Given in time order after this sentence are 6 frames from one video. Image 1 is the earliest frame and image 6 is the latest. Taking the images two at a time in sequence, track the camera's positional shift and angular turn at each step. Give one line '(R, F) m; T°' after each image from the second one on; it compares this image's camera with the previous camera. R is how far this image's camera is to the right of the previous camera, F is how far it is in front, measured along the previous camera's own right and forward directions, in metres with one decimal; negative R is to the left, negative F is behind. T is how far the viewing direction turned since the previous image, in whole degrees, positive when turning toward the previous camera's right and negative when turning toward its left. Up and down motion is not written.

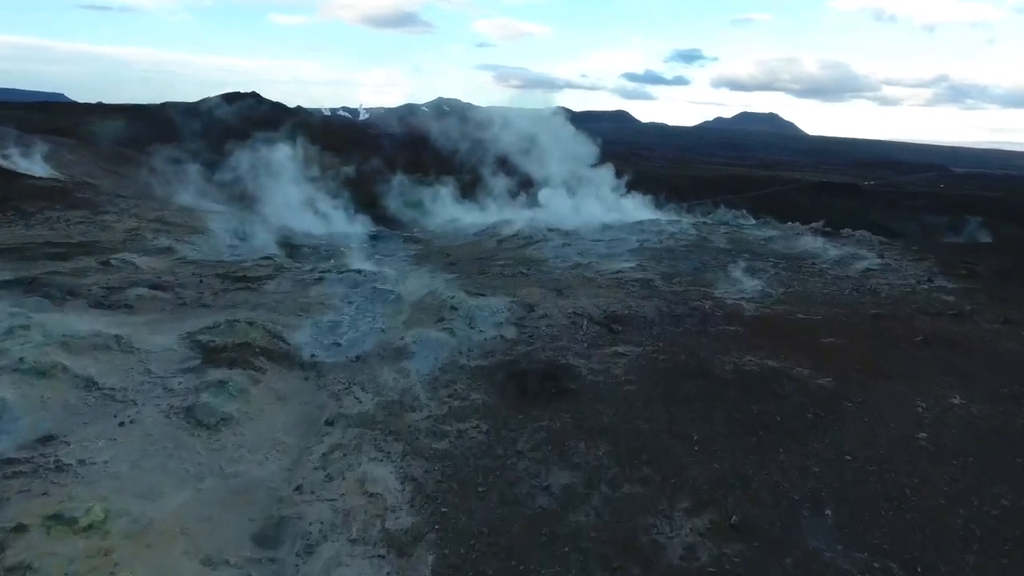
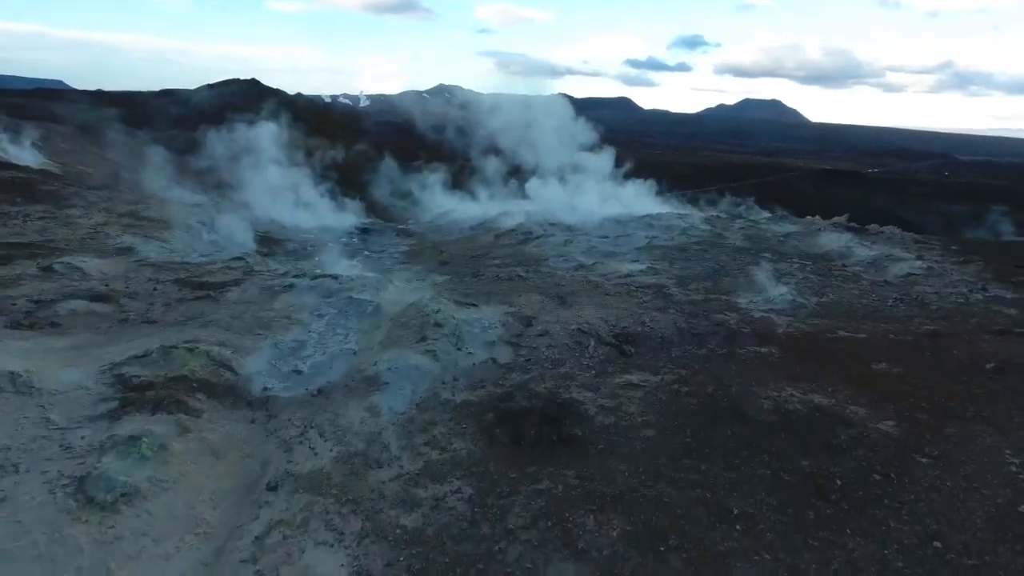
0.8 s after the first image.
(+0.1, +1.7) m; 0°
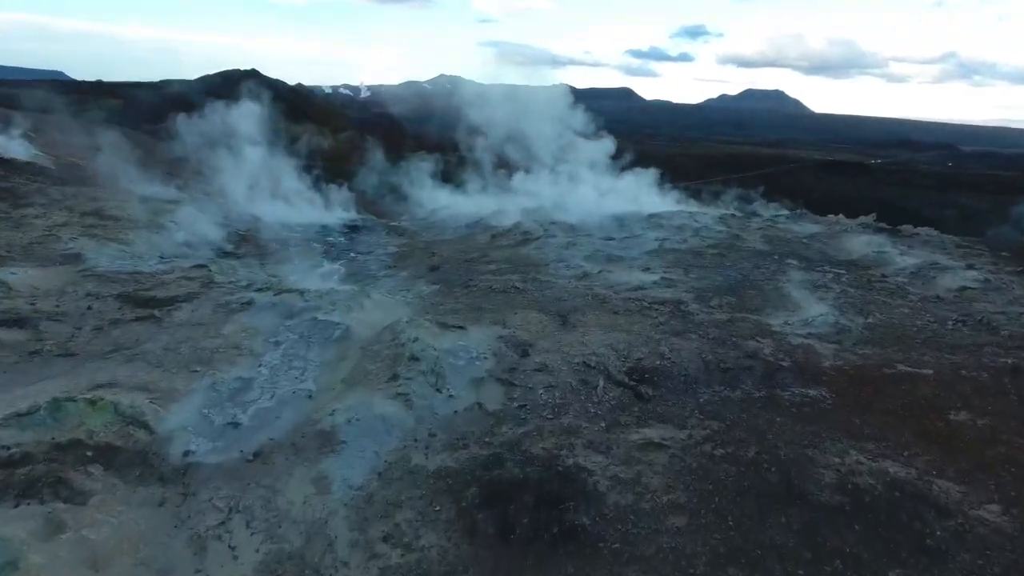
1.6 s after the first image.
(+0.1, +1.8) m; 0°
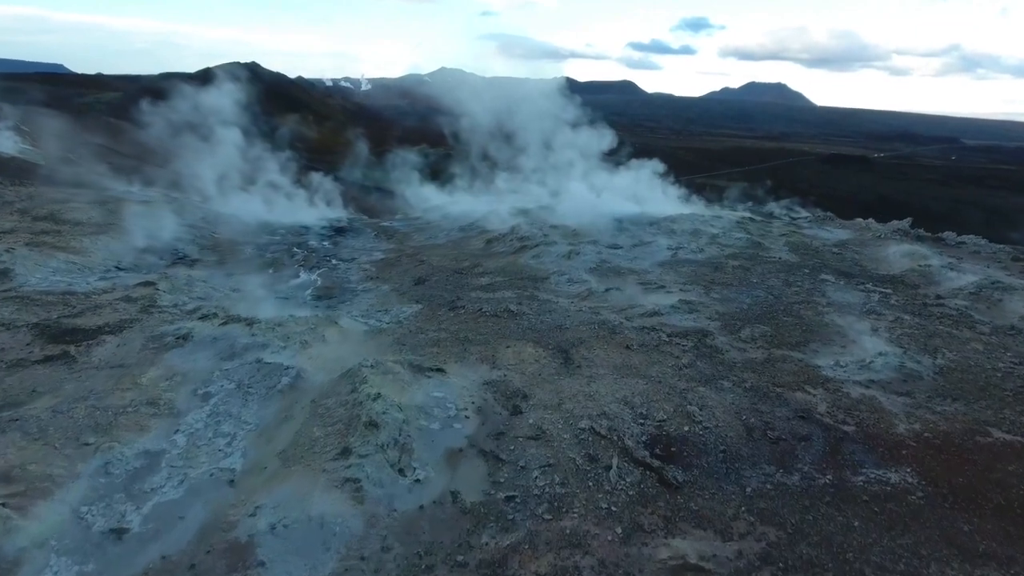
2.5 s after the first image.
(+0.1, +1.9) m; 0°
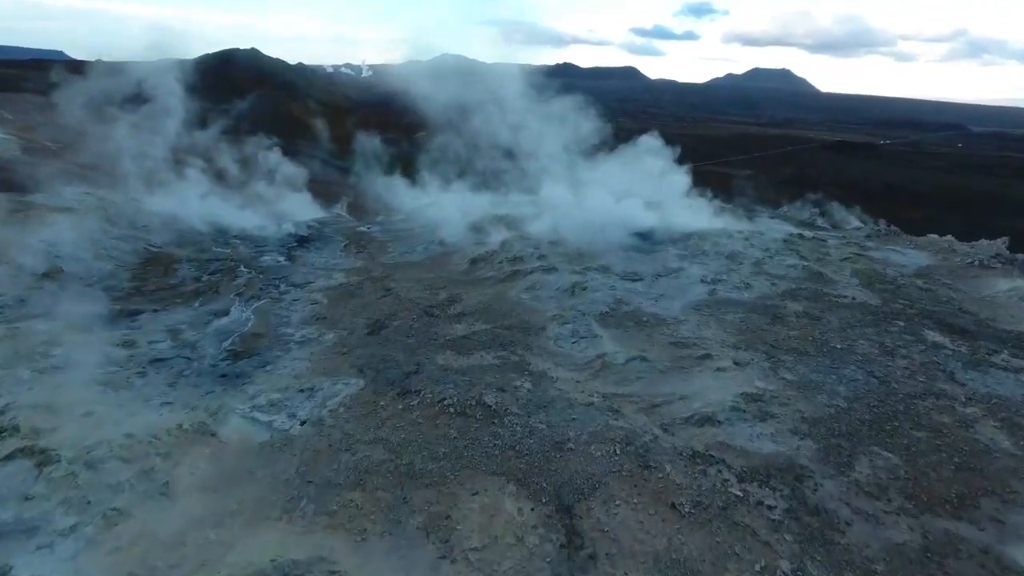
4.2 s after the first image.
(+0.3, +3.9) m; 0°
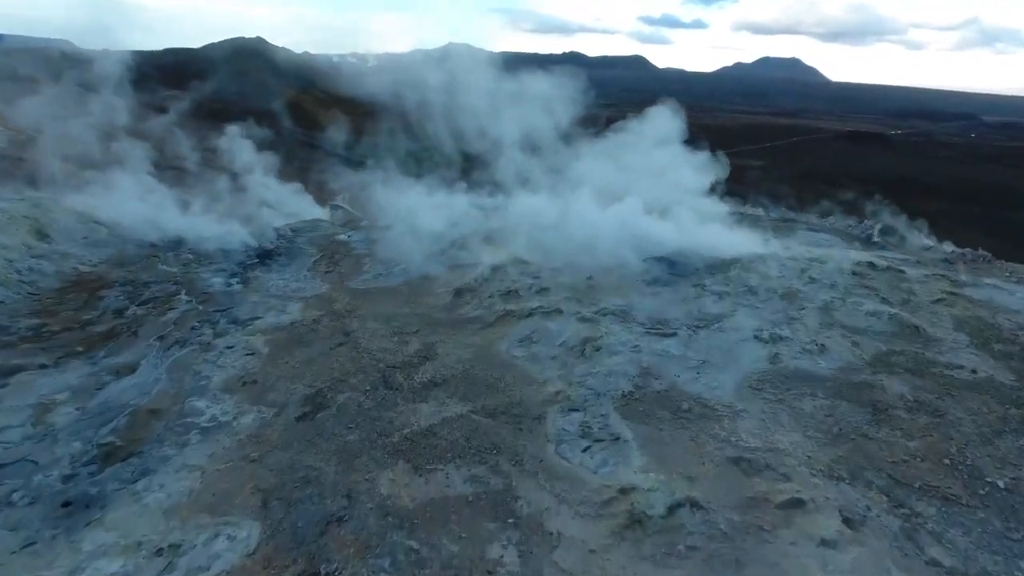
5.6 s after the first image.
(+0.3, +3.3) m; -1°
